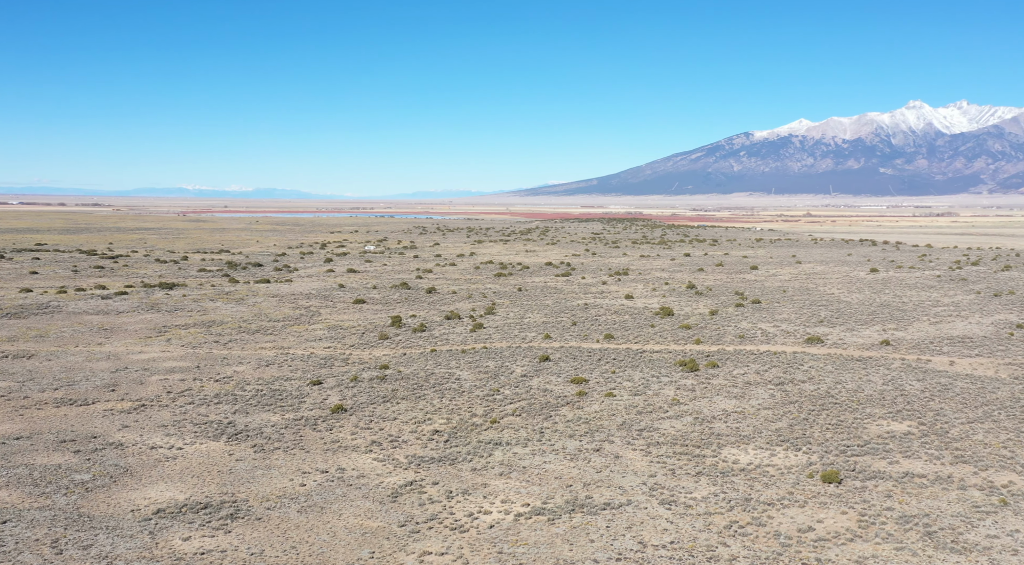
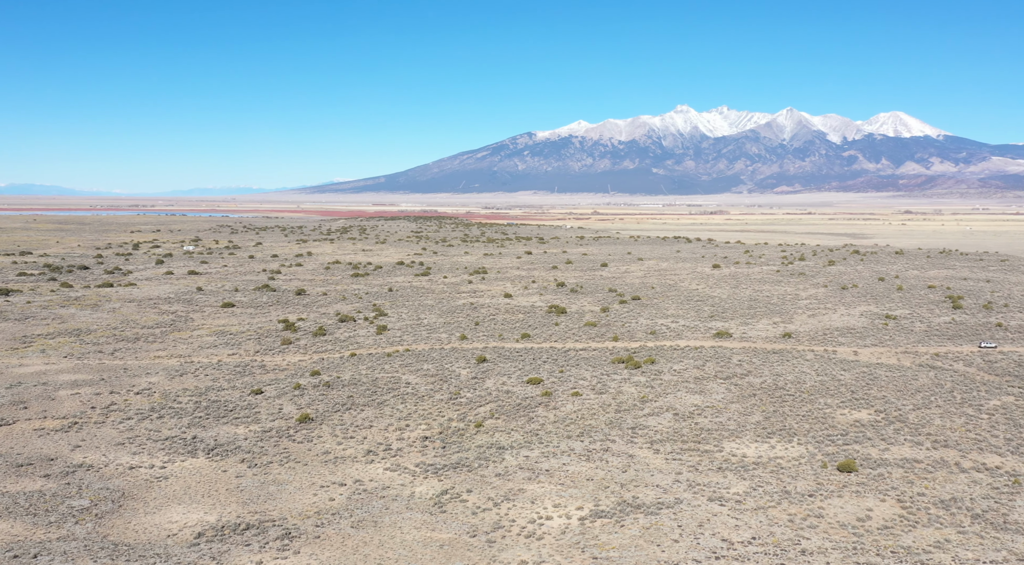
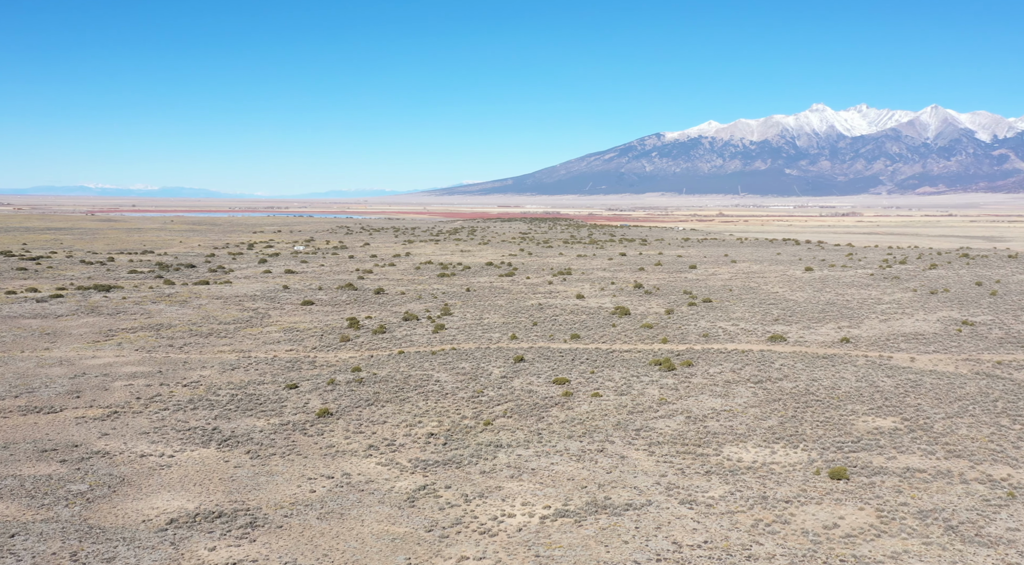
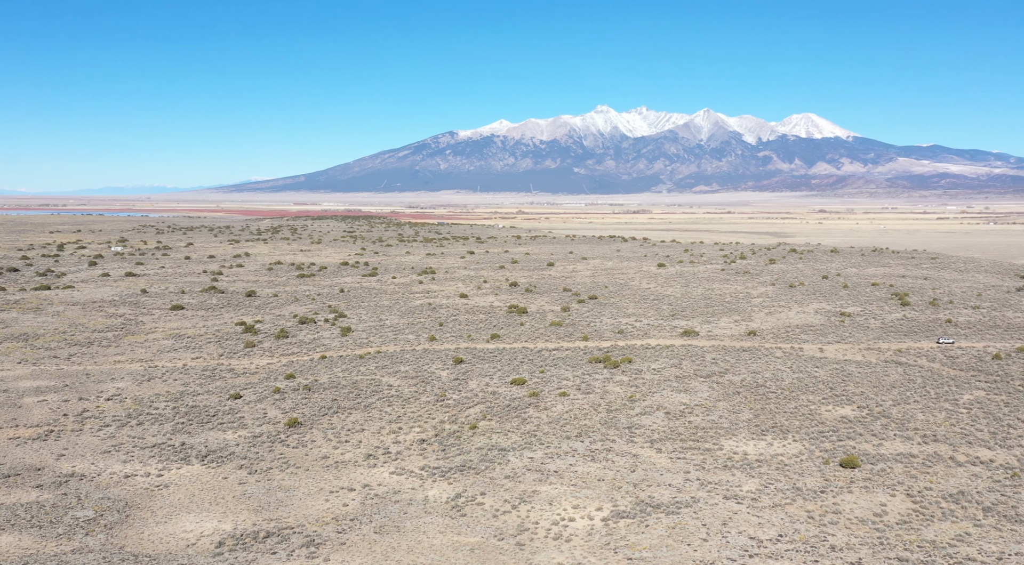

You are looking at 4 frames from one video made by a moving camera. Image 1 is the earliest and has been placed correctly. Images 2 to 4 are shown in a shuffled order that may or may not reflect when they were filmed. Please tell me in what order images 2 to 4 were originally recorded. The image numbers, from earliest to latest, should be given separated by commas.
3, 2, 4
